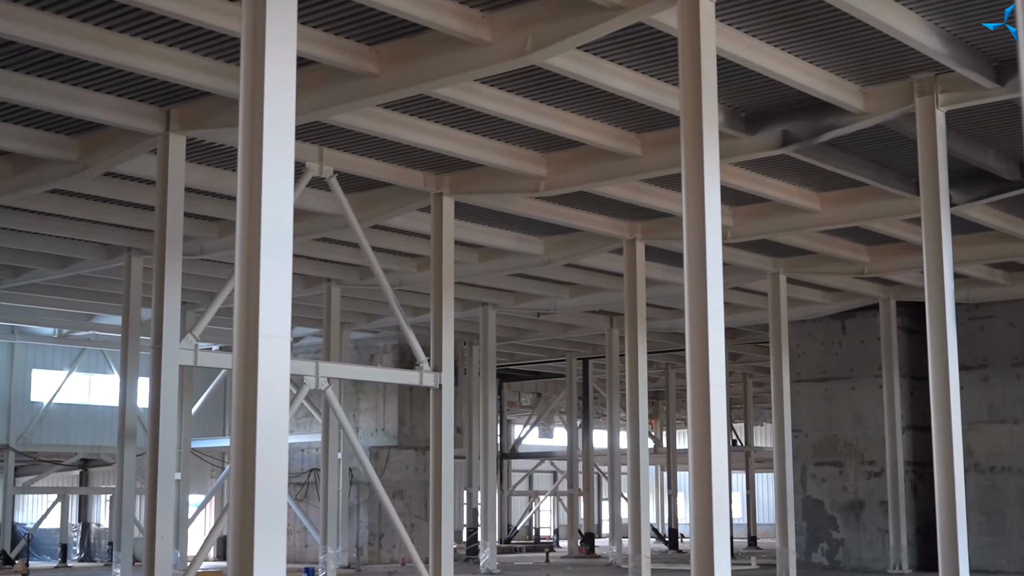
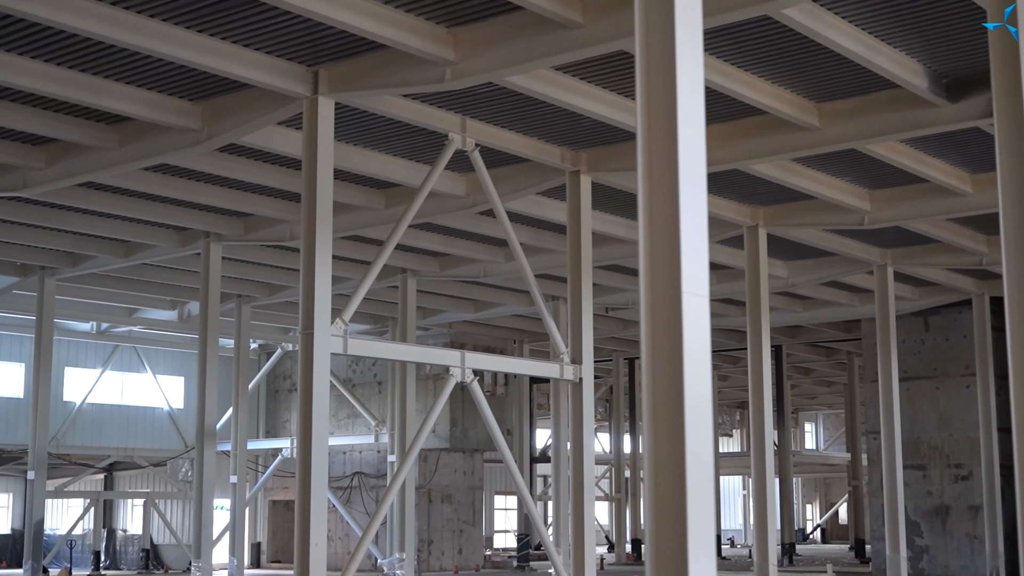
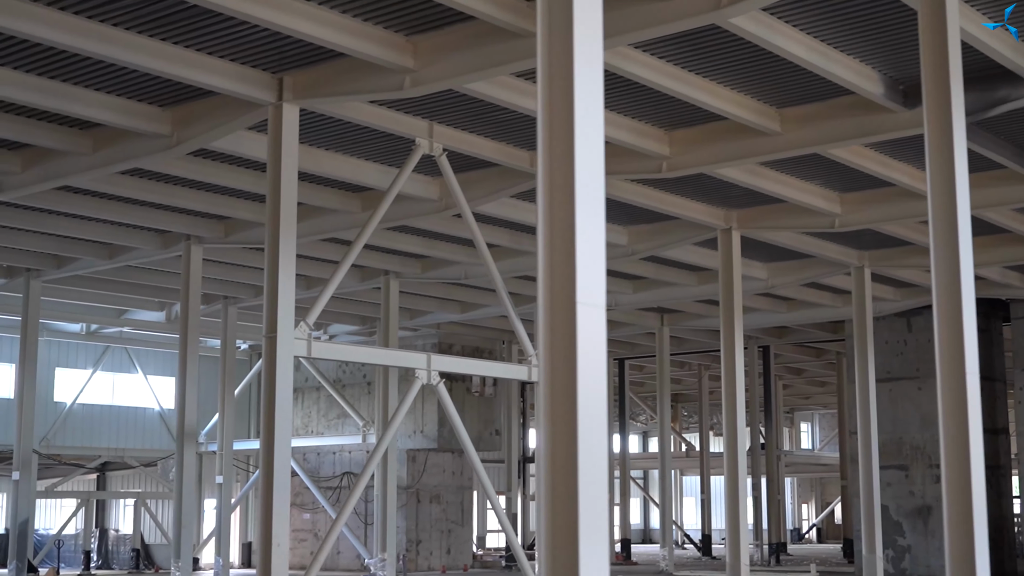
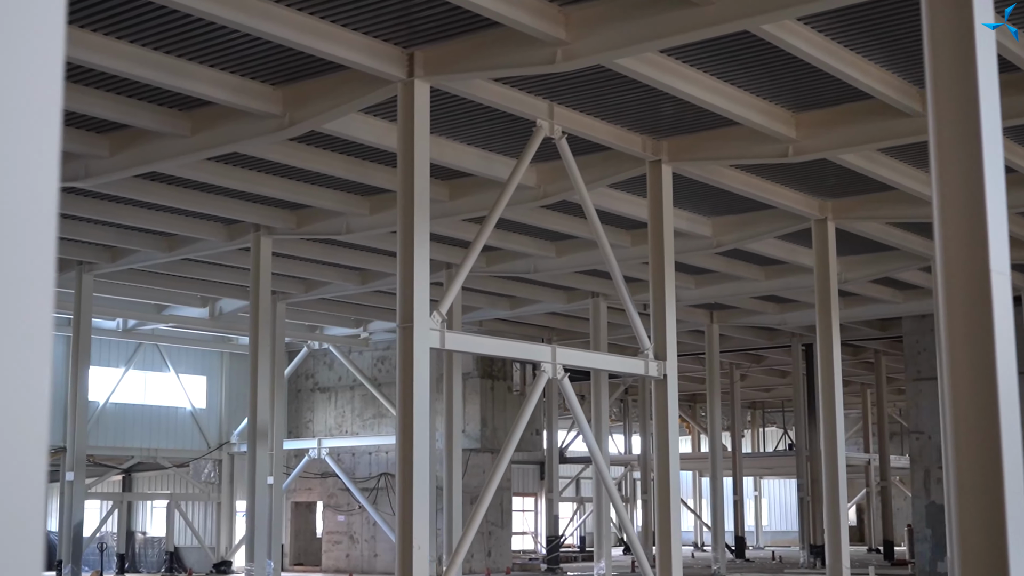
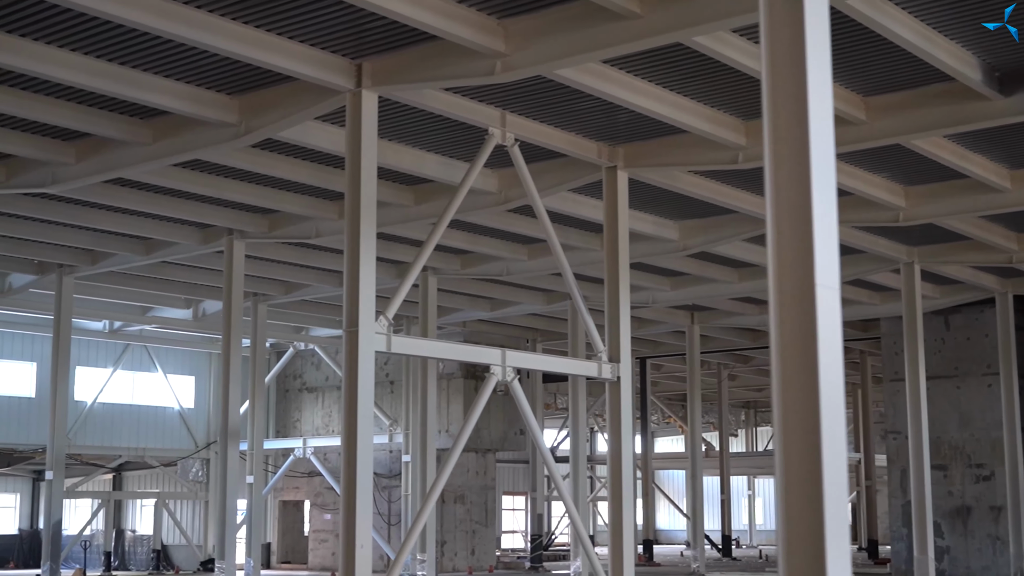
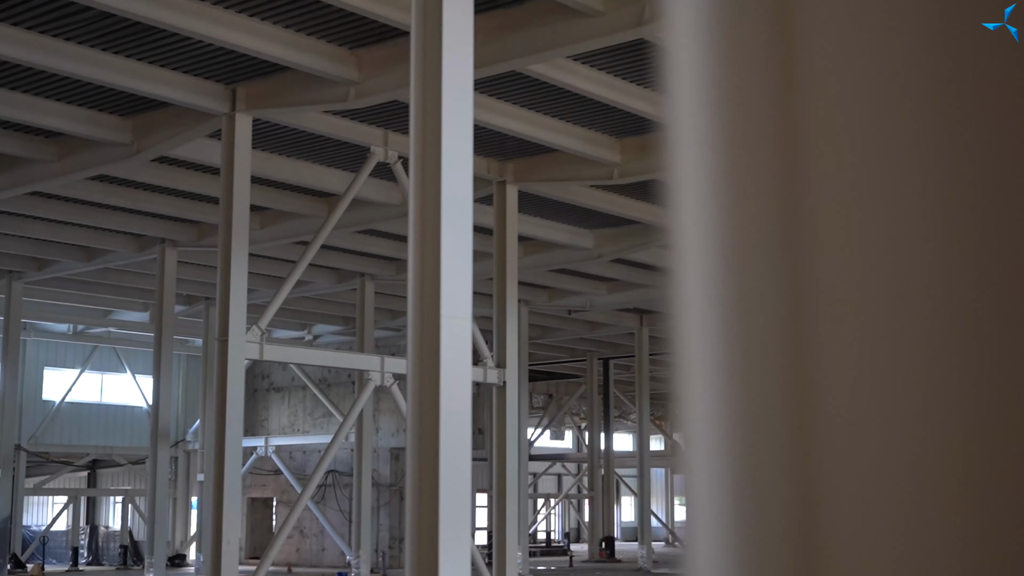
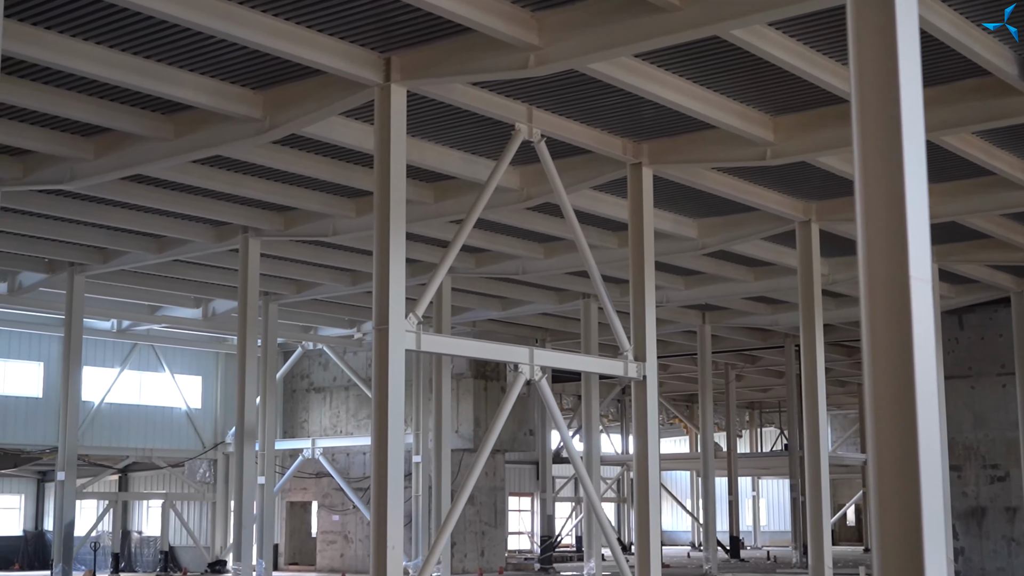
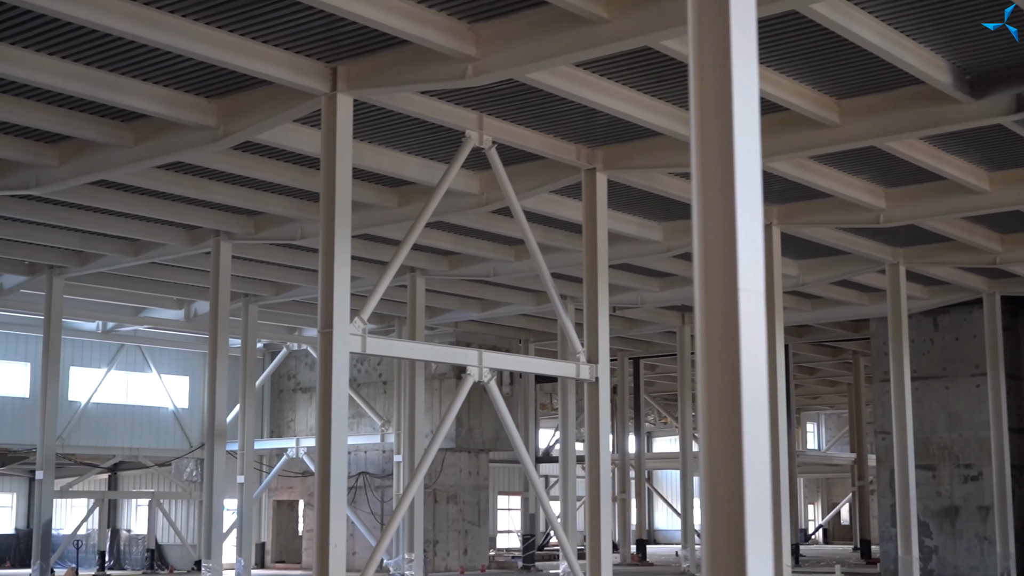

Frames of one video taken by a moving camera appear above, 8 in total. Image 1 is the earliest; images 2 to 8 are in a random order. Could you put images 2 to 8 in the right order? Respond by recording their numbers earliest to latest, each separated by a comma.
6, 3, 2, 8, 5, 7, 4
